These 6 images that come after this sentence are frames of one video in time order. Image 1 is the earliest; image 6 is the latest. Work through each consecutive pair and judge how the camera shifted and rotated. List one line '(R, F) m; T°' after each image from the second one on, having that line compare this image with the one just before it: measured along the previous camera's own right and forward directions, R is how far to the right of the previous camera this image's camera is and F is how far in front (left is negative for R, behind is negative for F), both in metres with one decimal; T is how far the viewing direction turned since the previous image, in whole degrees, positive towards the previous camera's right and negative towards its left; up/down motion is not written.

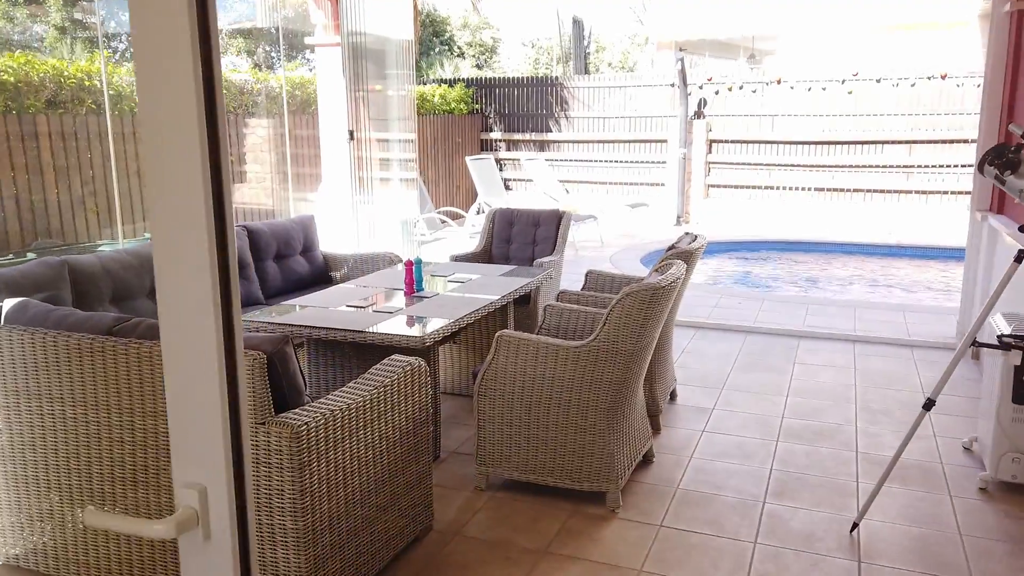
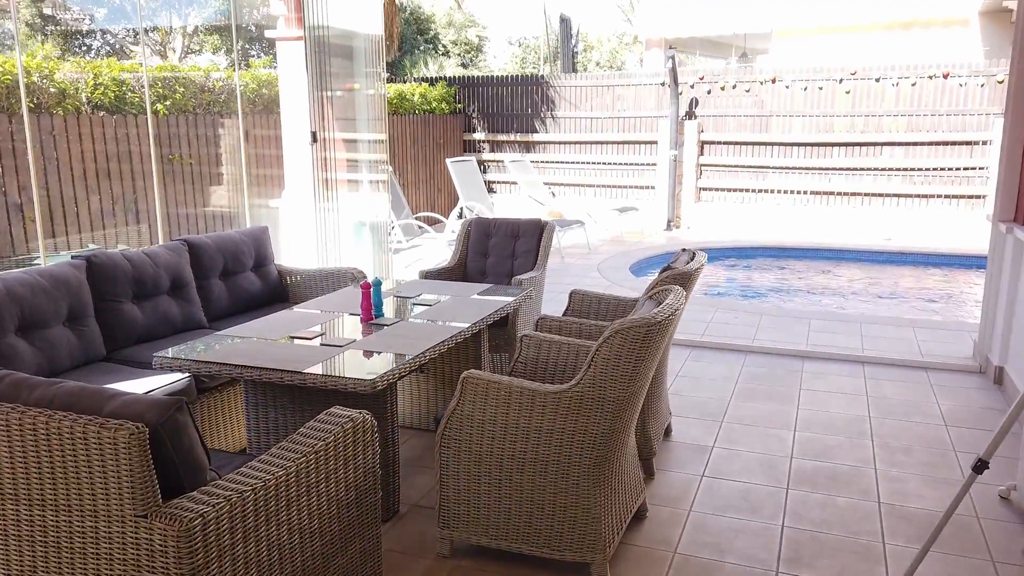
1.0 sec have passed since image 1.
(+0.1, +0.5) m; +1°
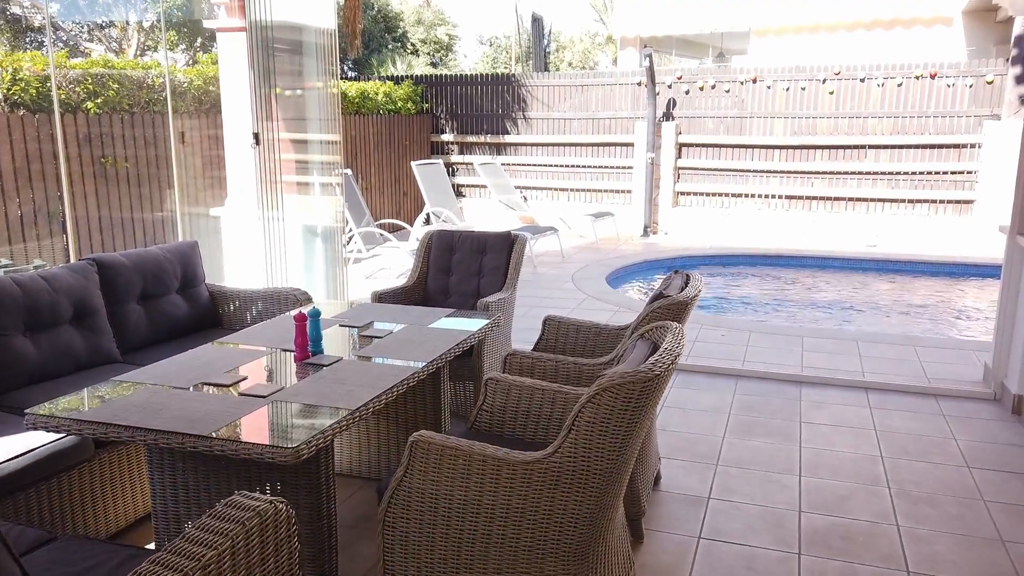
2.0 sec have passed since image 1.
(0.0, +0.5) m; +2°
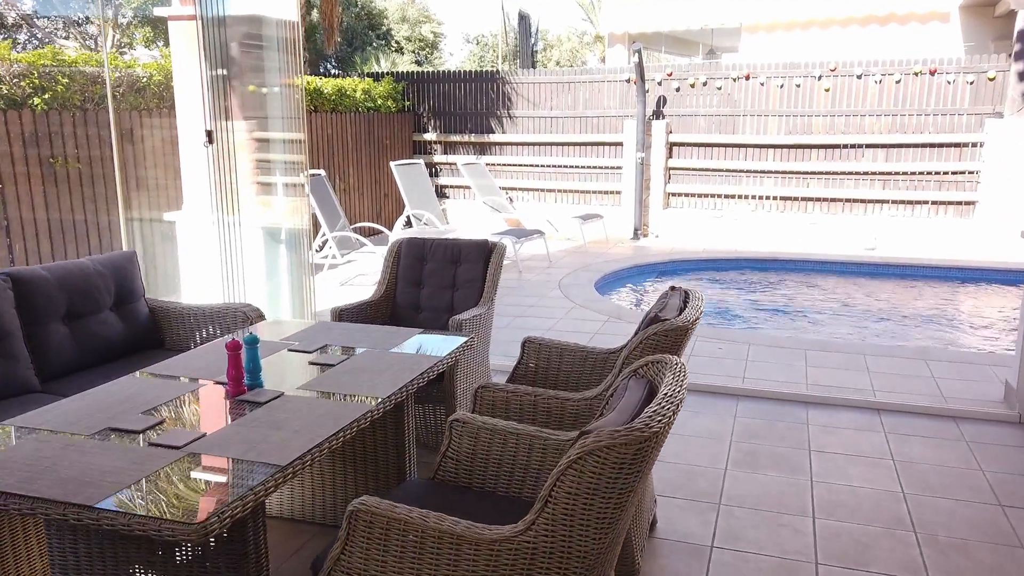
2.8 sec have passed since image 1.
(+0.1, +0.4) m; +1°
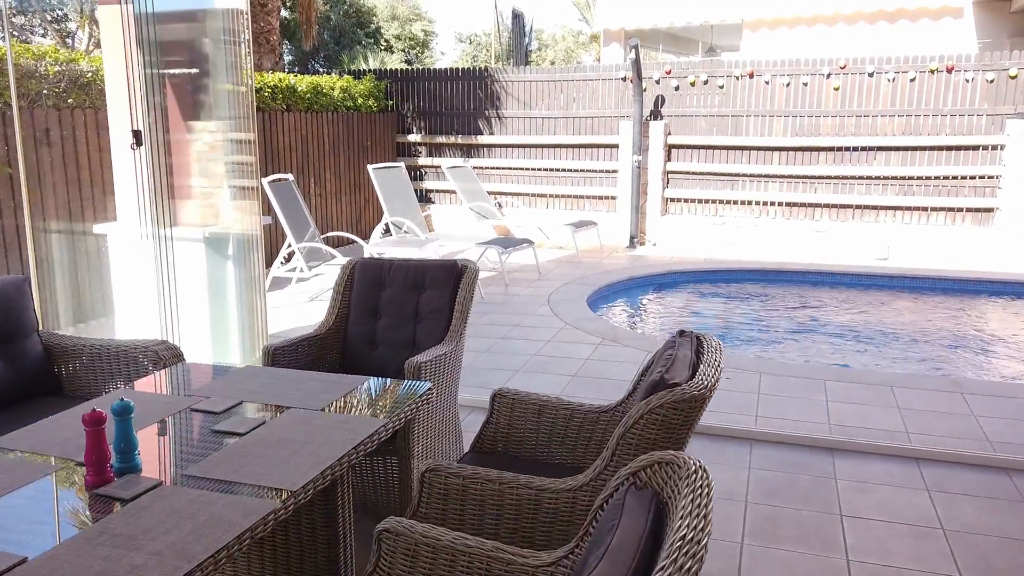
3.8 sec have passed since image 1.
(+0.1, +0.6) m; 0°
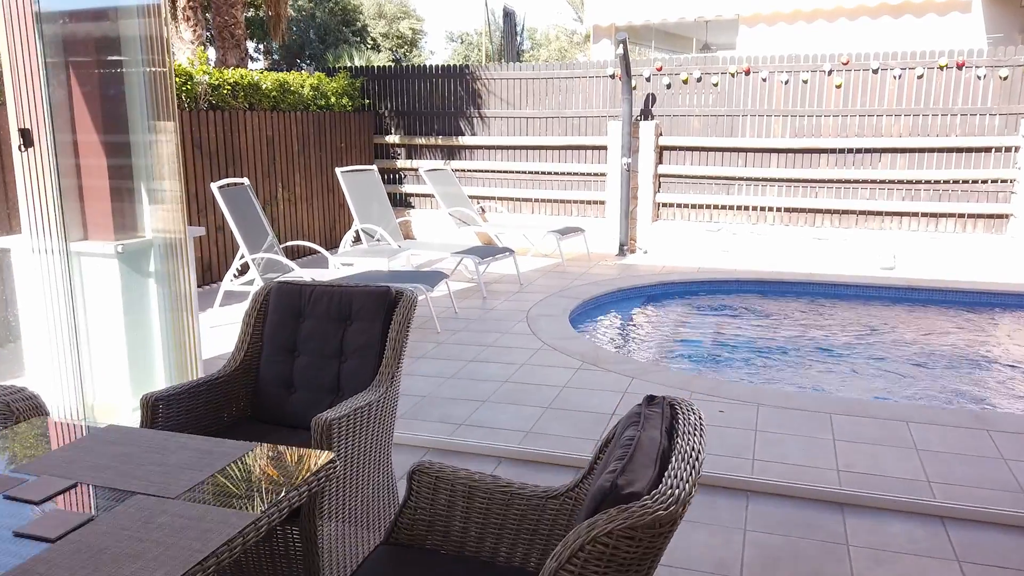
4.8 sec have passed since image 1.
(+0.2, +0.5) m; 0°
